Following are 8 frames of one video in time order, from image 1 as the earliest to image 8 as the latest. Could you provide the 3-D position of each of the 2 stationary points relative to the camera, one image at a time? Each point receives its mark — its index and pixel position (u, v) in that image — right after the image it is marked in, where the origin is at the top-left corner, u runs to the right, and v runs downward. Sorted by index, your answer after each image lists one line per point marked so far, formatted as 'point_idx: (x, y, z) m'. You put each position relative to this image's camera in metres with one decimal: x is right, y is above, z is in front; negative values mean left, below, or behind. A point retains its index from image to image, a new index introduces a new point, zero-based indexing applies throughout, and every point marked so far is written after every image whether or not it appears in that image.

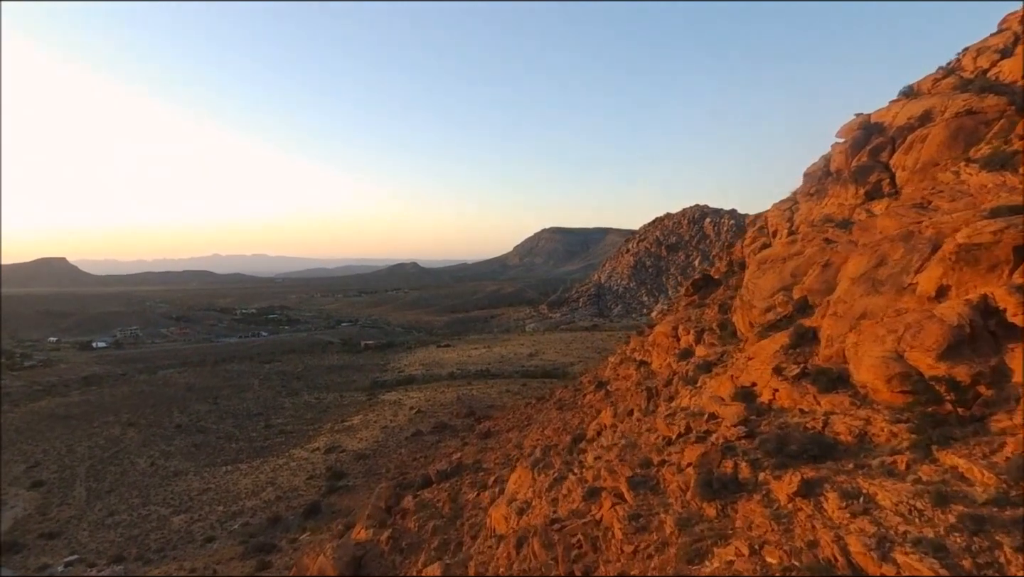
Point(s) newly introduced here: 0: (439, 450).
0: (-1.7, -3.8, +14.9) m
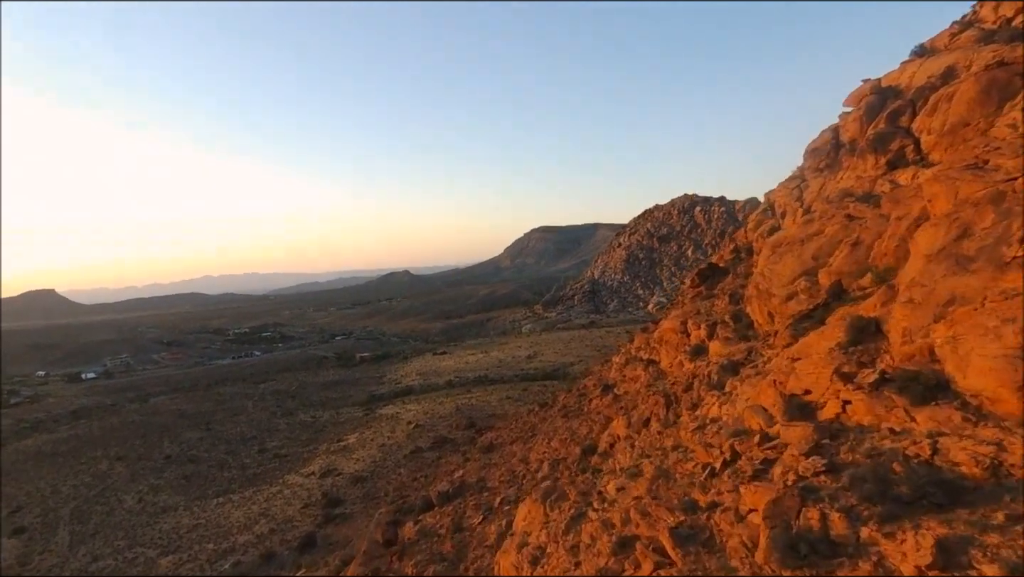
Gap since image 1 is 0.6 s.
0: (-1.6, -4.0, +14.1) m
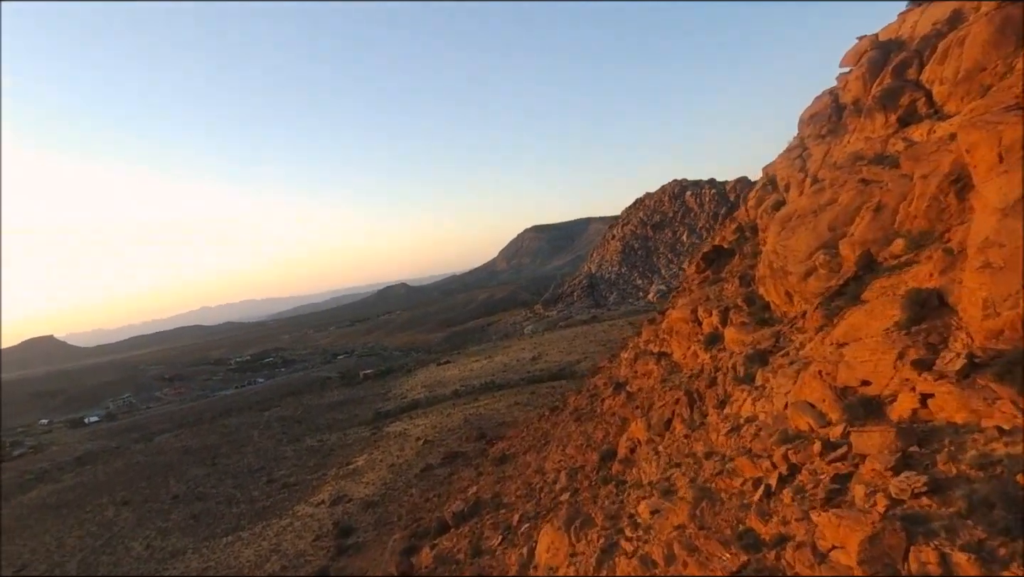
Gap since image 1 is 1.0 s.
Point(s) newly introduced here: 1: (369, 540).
0: (-1.3, -4.2, +13.5) m
1: (-2.8, -4.9, +12.6) m
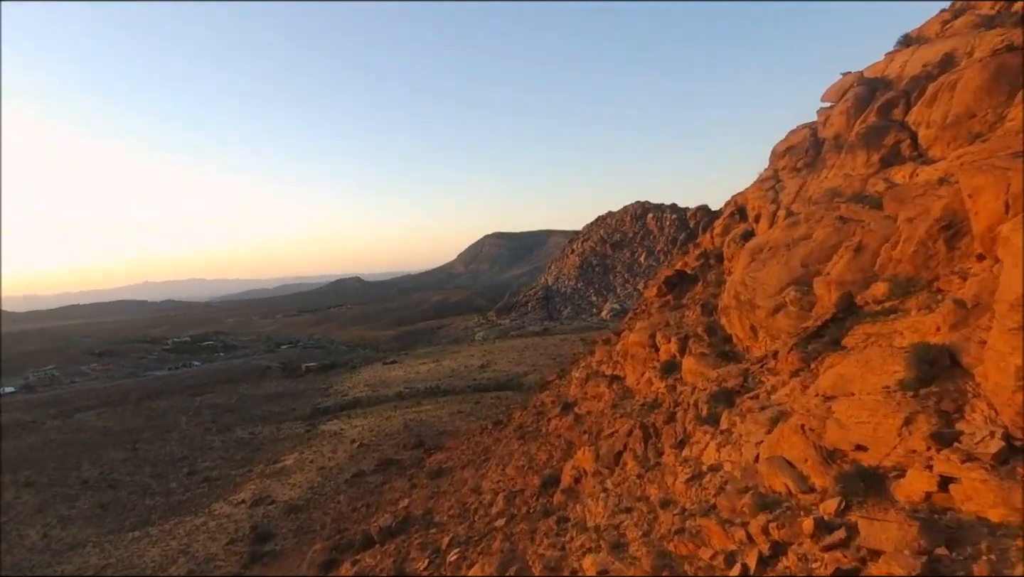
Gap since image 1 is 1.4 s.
0: (-2.6, -4.1, +12.8) m
1: (-4.1, -4.8, +11.7) m
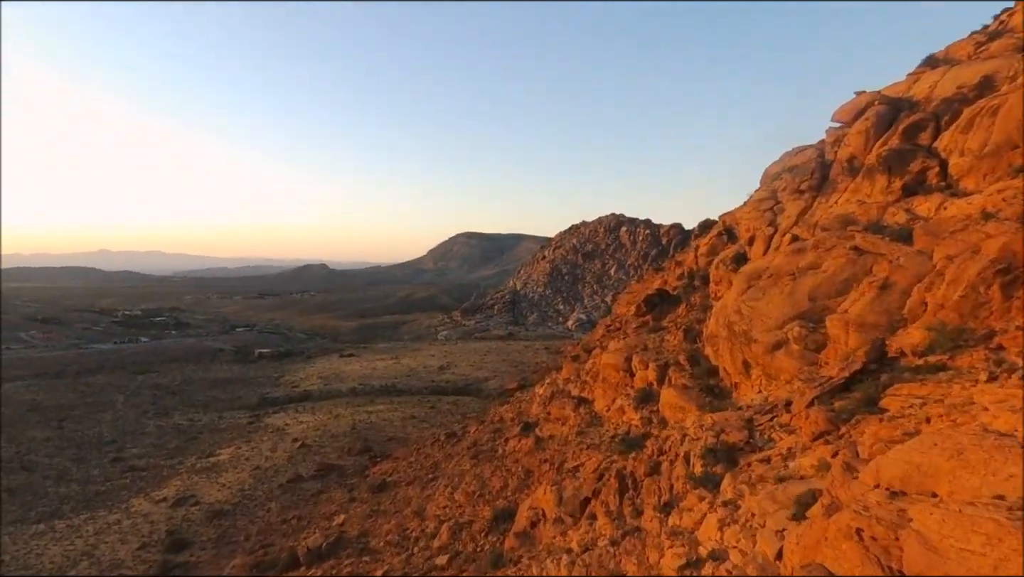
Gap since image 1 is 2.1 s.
0: (-3.5, -4.0, +11.6) m
1: (-5.1, -4.5, +10.5) m
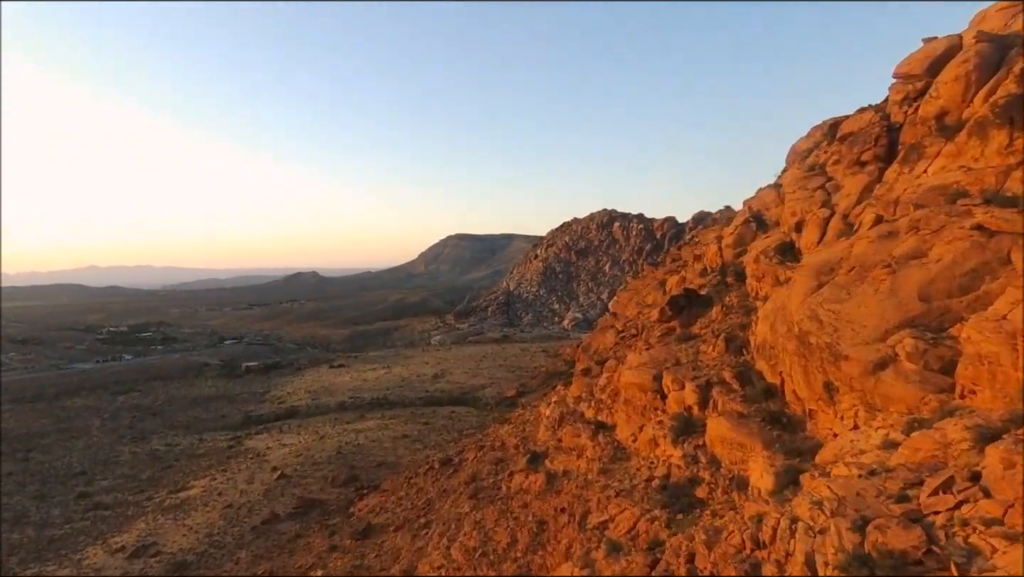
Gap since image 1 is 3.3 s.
0: (-3.4, -4.2, +10.0) m
1: (-4.9, -4.8, +8.8) m
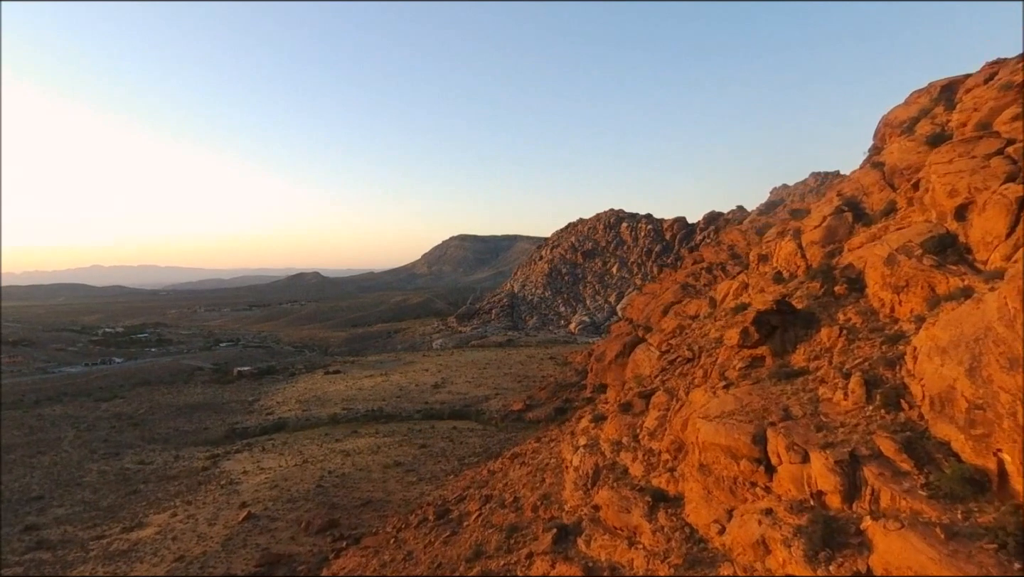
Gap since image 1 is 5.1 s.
0: (-3.2, -4.3, +7.6) m
1: (-4.7, -4.8, +6.5) m
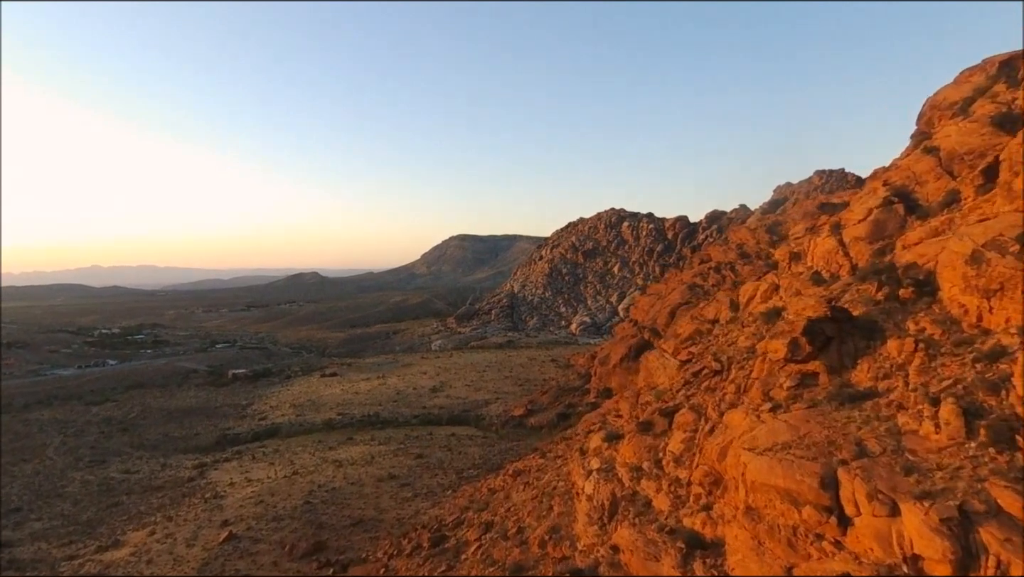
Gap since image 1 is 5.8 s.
0: (-3.2, -4.3, +6.7) m
1: (-4.7, -4.9, +5.5) m
